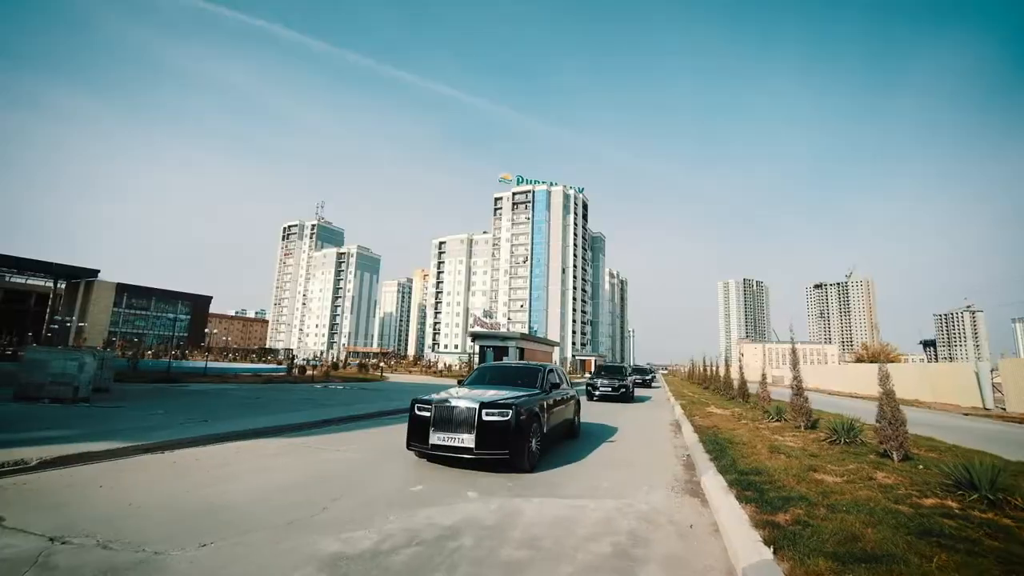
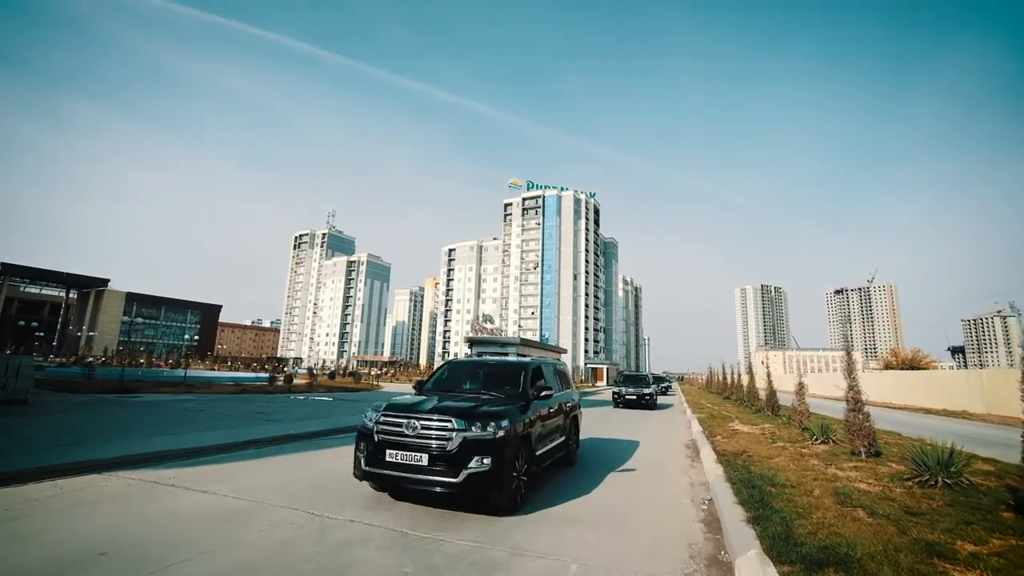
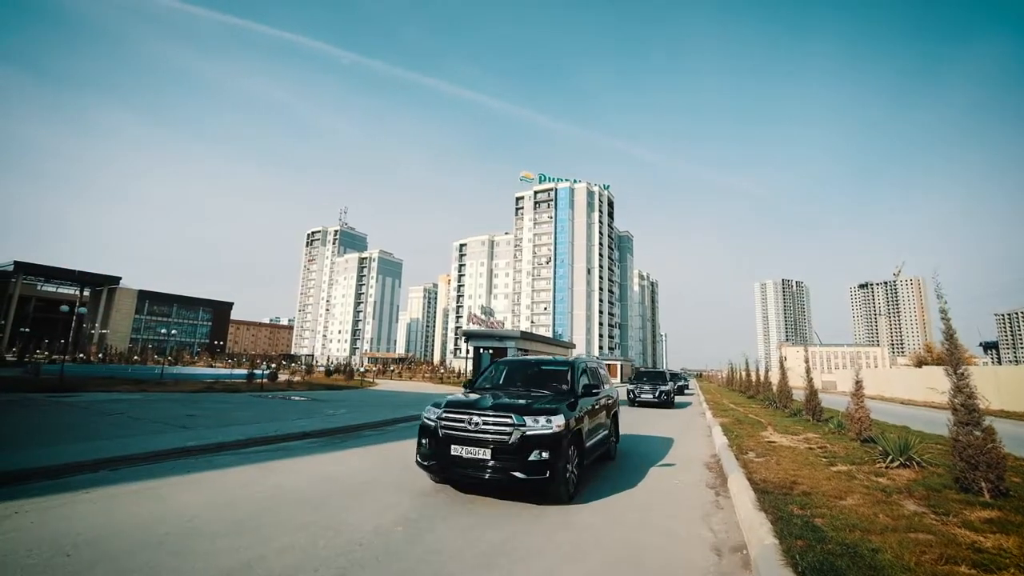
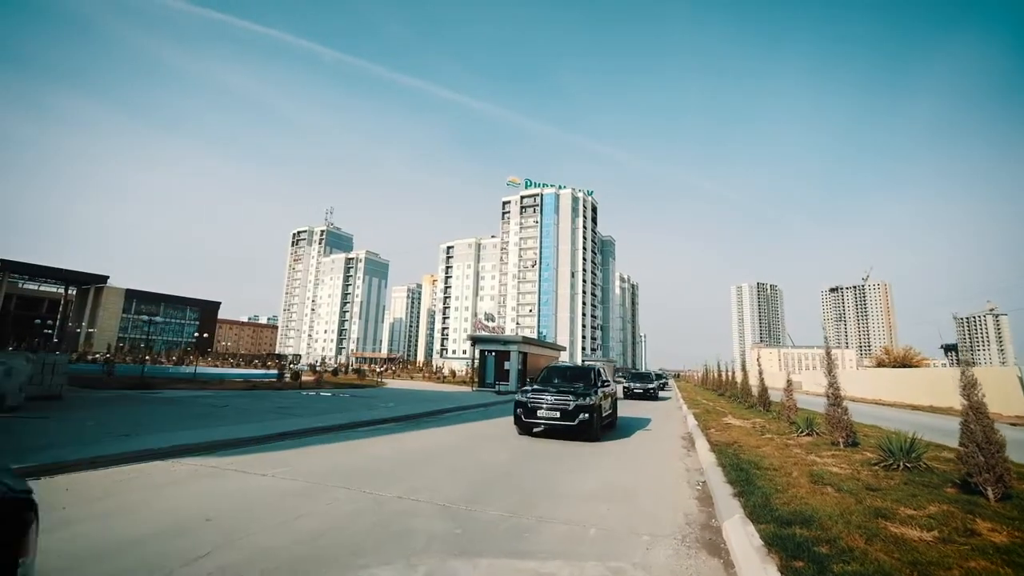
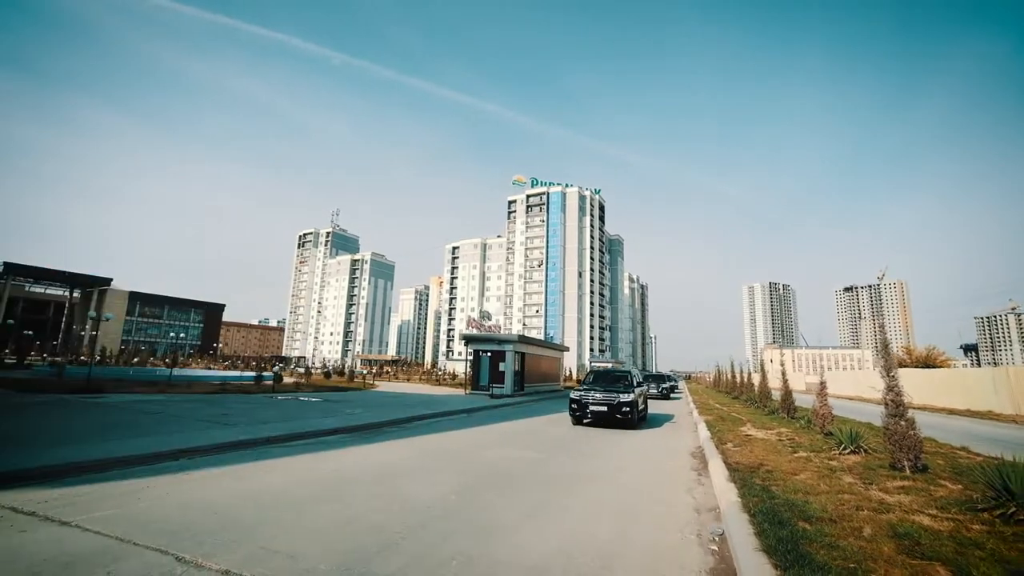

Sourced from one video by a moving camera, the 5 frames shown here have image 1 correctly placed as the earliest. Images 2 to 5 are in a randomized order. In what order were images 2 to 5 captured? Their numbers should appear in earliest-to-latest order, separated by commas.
4, 2, 5, 3
